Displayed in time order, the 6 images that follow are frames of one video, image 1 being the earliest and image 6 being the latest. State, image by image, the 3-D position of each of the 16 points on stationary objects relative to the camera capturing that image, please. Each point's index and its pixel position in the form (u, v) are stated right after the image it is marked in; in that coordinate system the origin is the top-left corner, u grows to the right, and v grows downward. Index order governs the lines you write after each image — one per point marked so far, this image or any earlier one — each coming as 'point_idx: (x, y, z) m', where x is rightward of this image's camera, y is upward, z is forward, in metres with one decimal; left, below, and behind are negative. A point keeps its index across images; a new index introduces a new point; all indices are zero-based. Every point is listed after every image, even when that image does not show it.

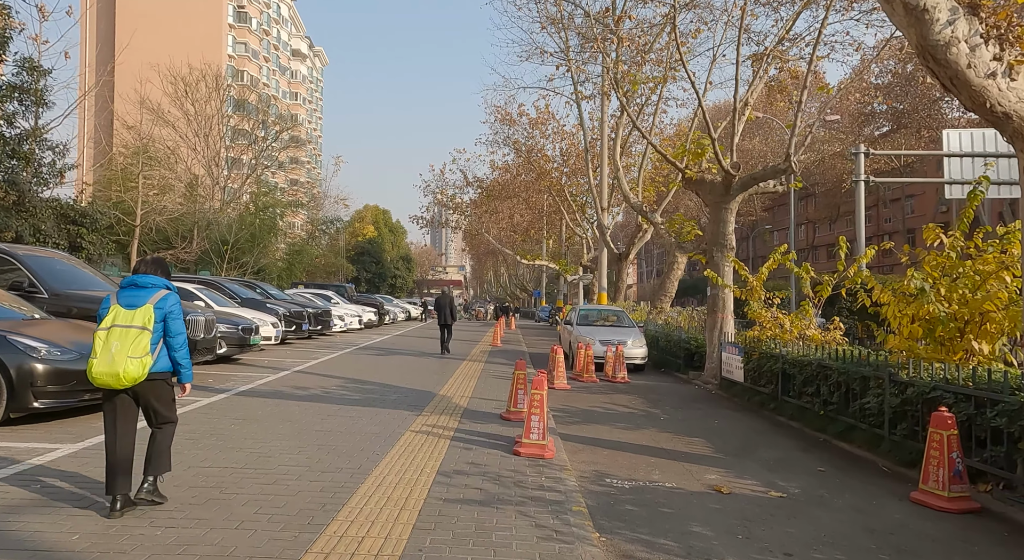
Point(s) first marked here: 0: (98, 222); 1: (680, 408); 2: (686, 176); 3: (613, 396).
0: (-11.4, +1.6, +19.4) m
1: (+2.5, -1.9, +10.5) m
2: (+3.6, +2.1, +14.4) m
3: (+1.7, -1.9, +11.7) m
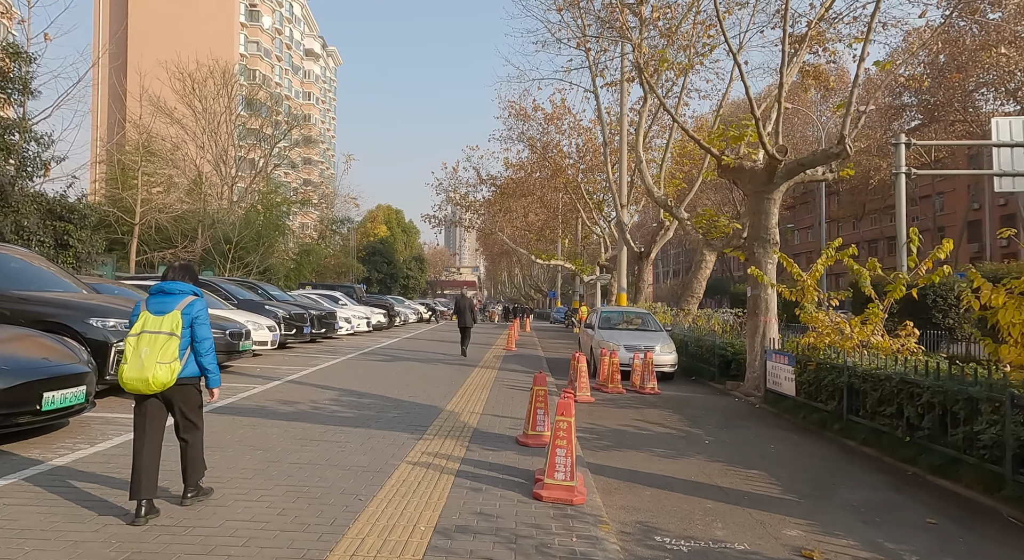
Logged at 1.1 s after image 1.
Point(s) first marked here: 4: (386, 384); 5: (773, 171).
0: (-11.0, +1.6, +18.3) m
1: (+2.7, -1.9, +9.0) m
2: (+3.9, +2.1, +13.0) m
3: (+1.9, -1.9, +10.3) m
4: (-2.0, -1.7, +11.4) m
5: (+4.4, +1.8, +12.0) m
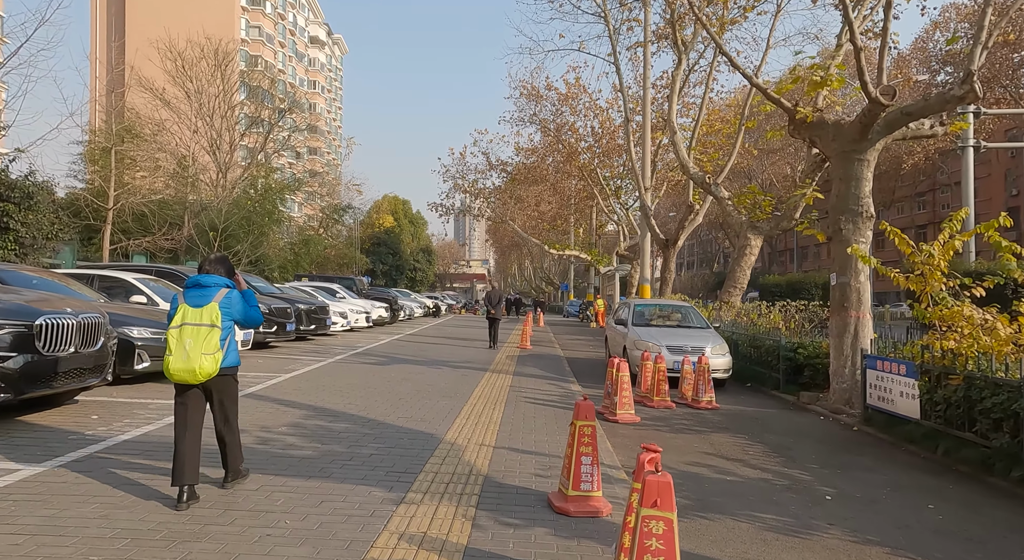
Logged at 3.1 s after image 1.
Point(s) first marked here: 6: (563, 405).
0: (-10.6, +1.8, +15.8) m
1: (+2.9, -1.7, +6.4) m
2: (+4.1, +2.4, +10.3) m
3: (+2.2, -1.7, +7.7) m
4: (-1.7, -1.5, +8.9) m
5: (+4.7, +2.0, +9.3) m
6: (+0.7, -1.7, +9.7) m
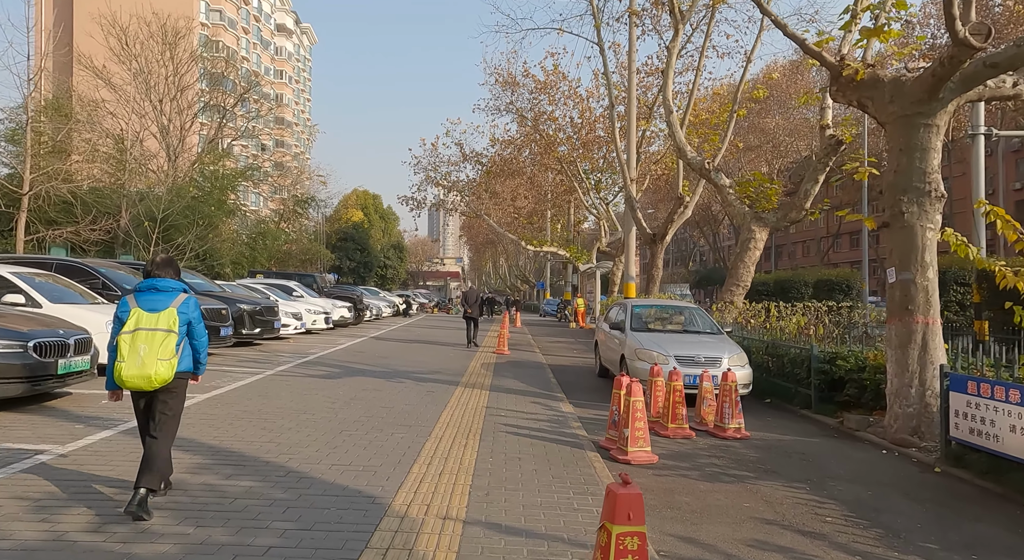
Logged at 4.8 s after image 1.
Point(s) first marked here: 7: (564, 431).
0: (-11.1, +1.9, +13.2) m
1: (+2.8, -1.7, +4.4) m
2: (+3.9, +2.4, +8.3) m
3: (+2.0, -1.7, +5.6) m
4: (-2.0, -1.5, +6.7) m
5: (+4.5, +2.1, +7.3) m
6: (+0.5, -1.7, +7.6) m
7: (+0.6, -1.7, +7.9) m
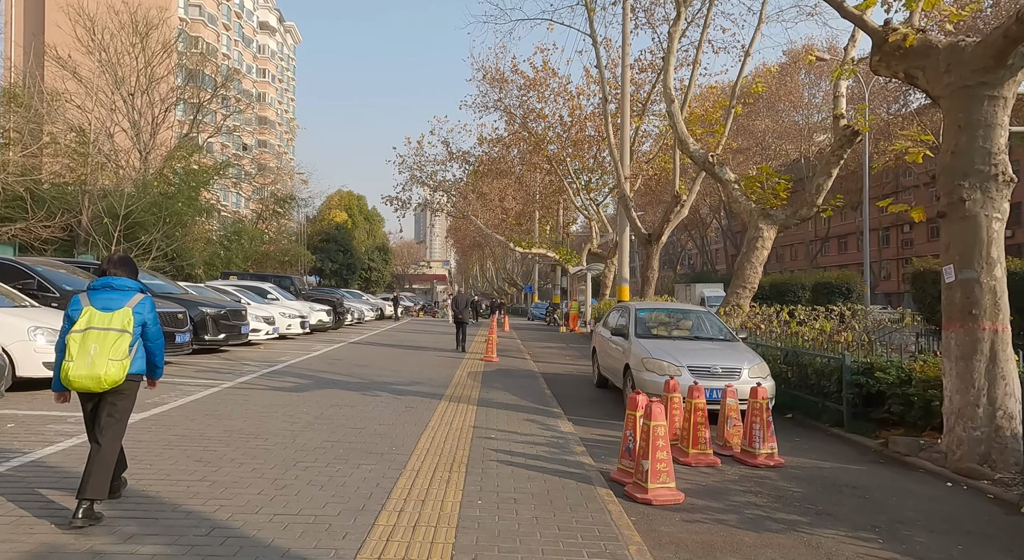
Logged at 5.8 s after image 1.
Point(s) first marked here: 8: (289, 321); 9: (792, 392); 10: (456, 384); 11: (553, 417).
0: (-11.3, +1.9, +11.8) m
1: (+2.8, -1.6, +3.2) m
2: (+3.8, +2.4, +7.2) m
3: (+2.0, -1.7, +4.4) m
4: (-2.0, -1.4, +5.4) m
5: (+4.4, +2.1, +6.2) m
6: (+0.4, -1.6, +6.4) m
7: (+0.5, -1.7, +6.6) m
8: (-6.1, -1.1, +19.3) m
9: (+3.8, -1.5, +9.8) m
10: (-0.9, -1.7, +11.5) m
11: (+0.5, -1.7, +8.8) m
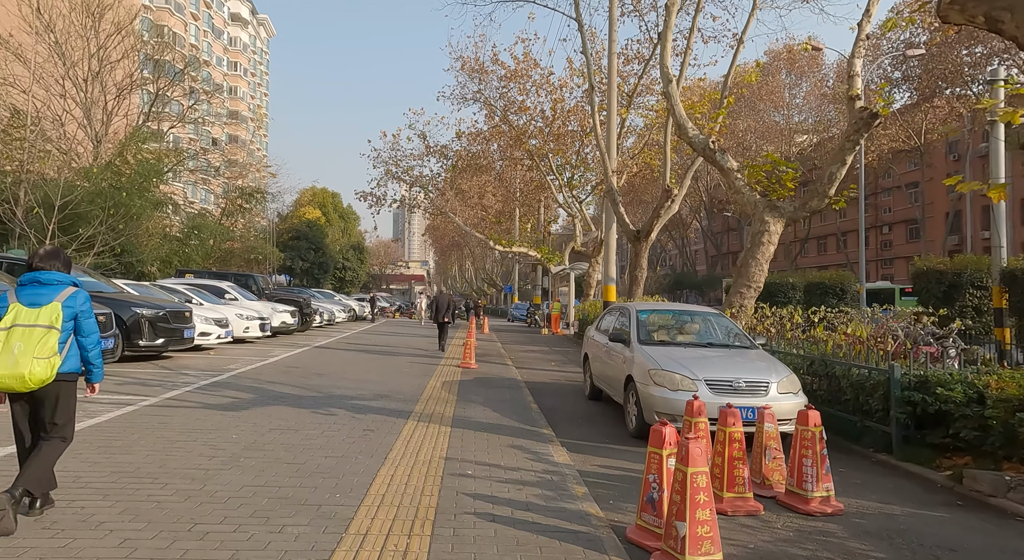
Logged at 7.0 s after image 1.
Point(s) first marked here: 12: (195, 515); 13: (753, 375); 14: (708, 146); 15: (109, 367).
0: (-11.5, +2.0, +9.9) m
1: (+2.8, -1.6, +1.7) m
2: (+3.7, +2.5, +5.7) m
3: (+1.9, -1.6, +2.9) m
4: (-2.1, -1.4, +3.8) m
5: (+4.3, +2.1, +4.8) m
6: (+0.3, -1.6, +4.8) m
7: (+0.4, -1.6, +5.1) m
8: (-6.6, -1.1, +17.6) m
9: (+3.6, -1.5, +8.4) m
10: (-1.2, -1.6, +9.9) m
11: (+0.3, -1.7, +7.3) m
12: (-1.9, -1.4, +4.4) m
13: (+2.5, -1.0, +7.2) m
14: (+3.9, +2.6, +13.7) m
15: (-6.3, -1.4, +11.3) m
